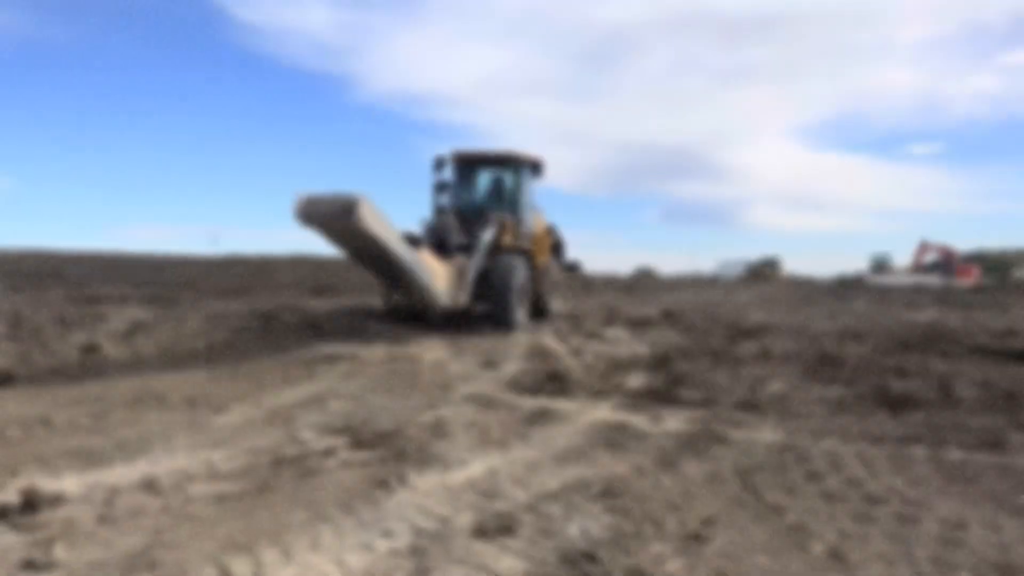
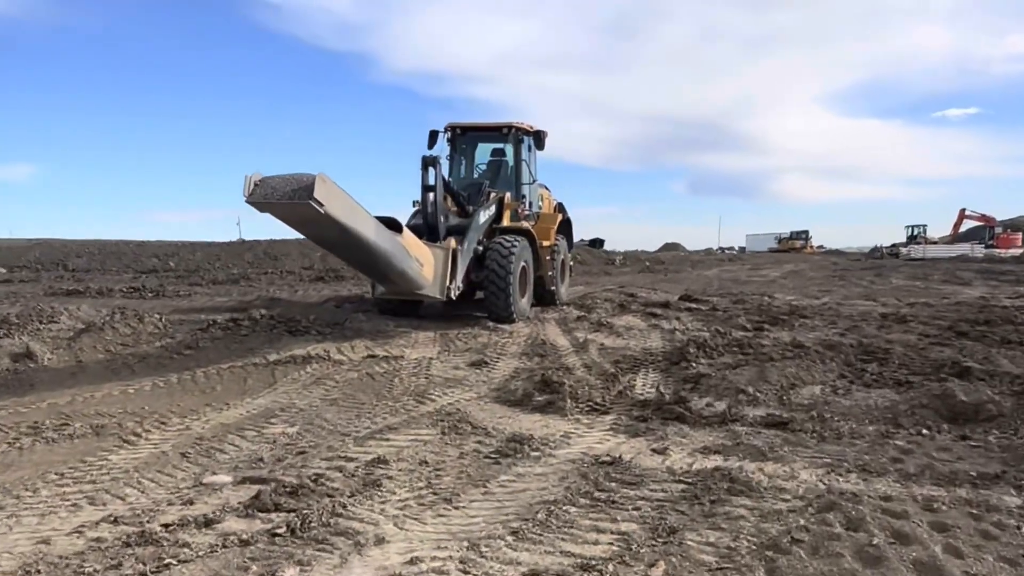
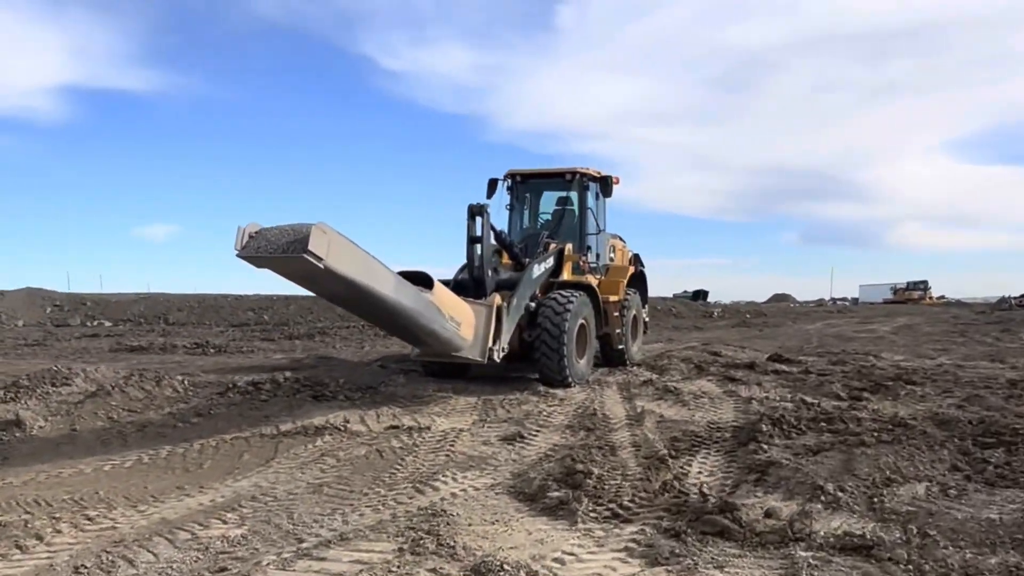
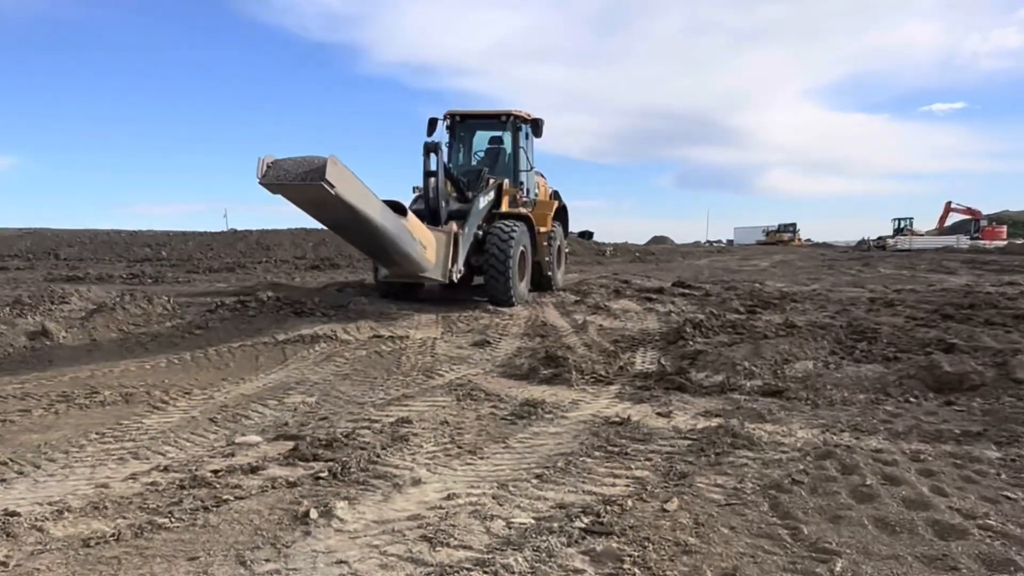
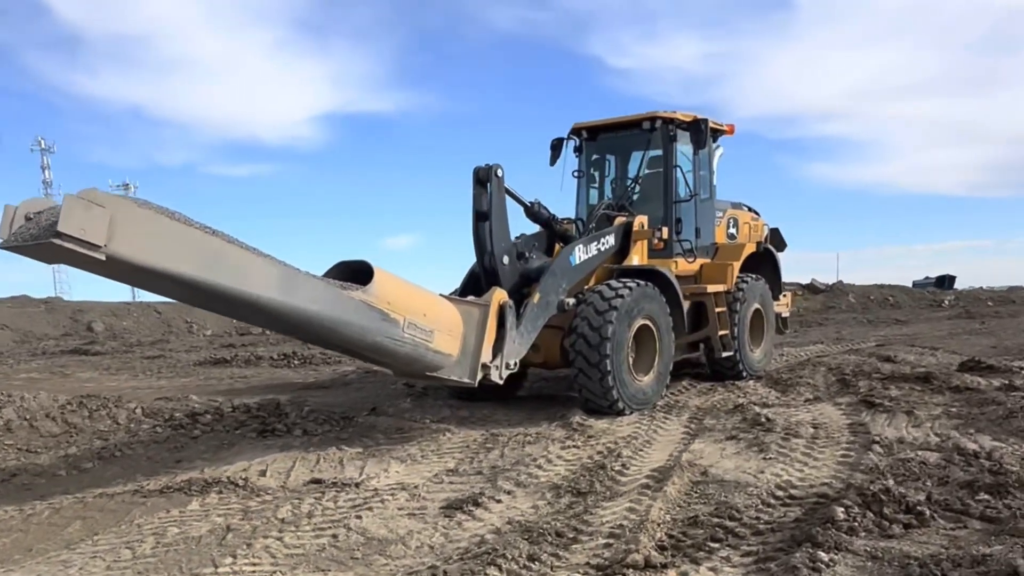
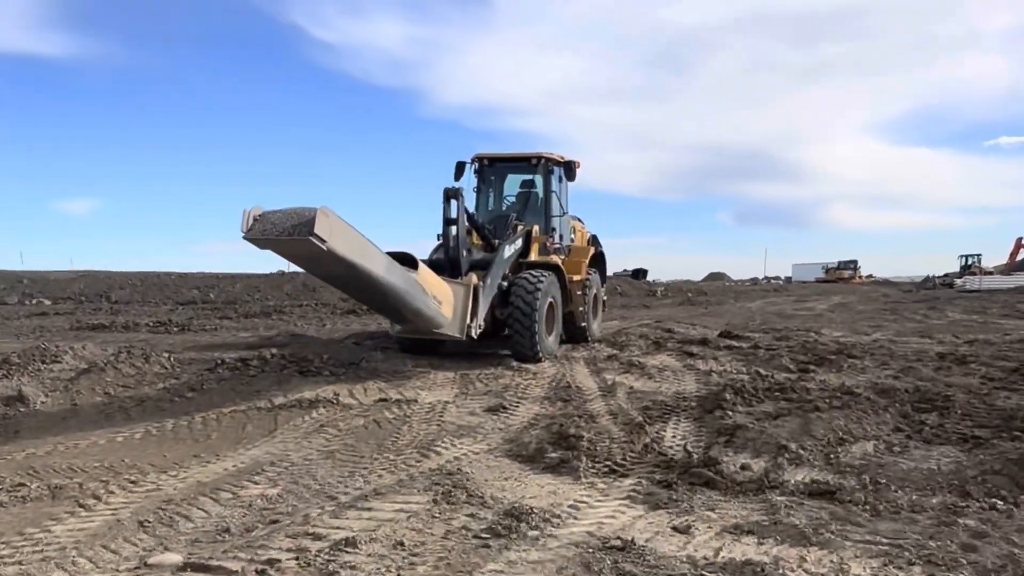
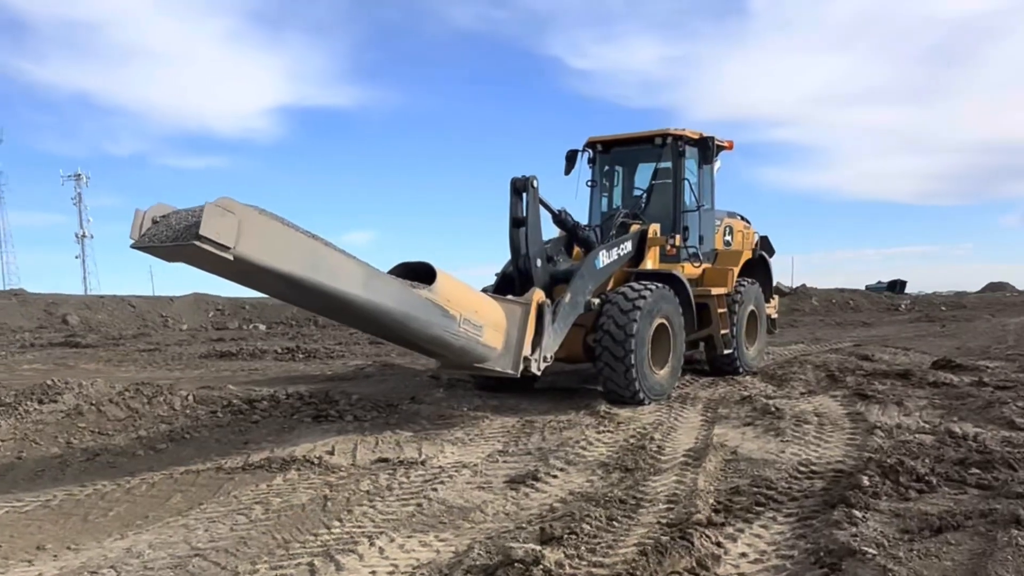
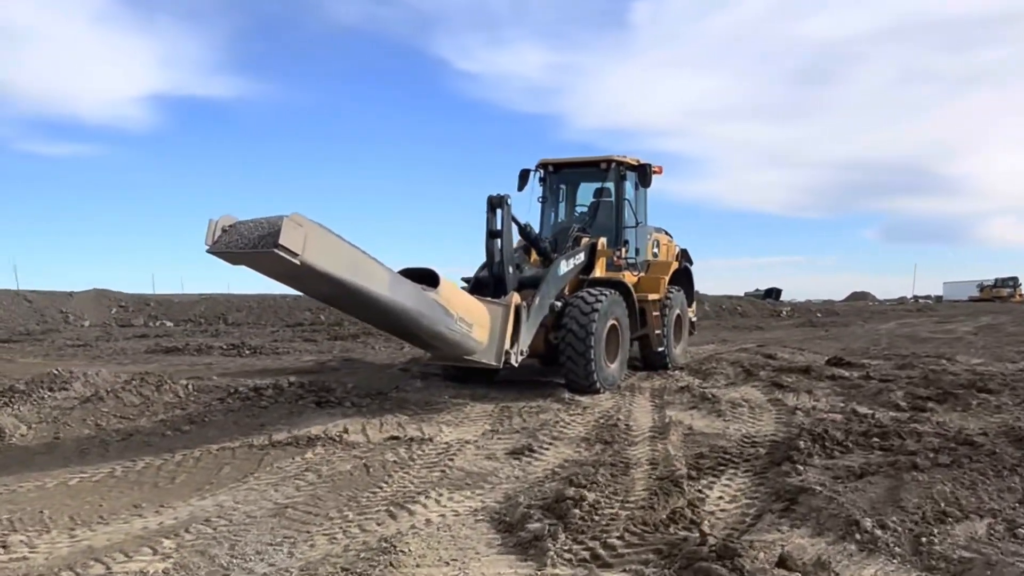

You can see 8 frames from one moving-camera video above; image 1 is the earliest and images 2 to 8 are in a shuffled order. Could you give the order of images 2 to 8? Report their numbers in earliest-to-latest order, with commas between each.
4, 2, 6, 3, 8, 7, 5
